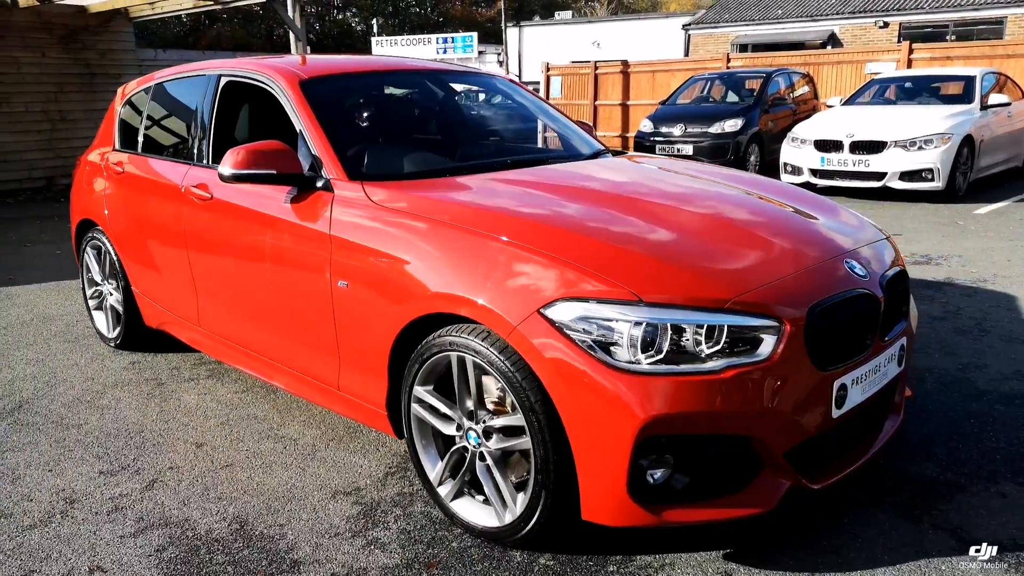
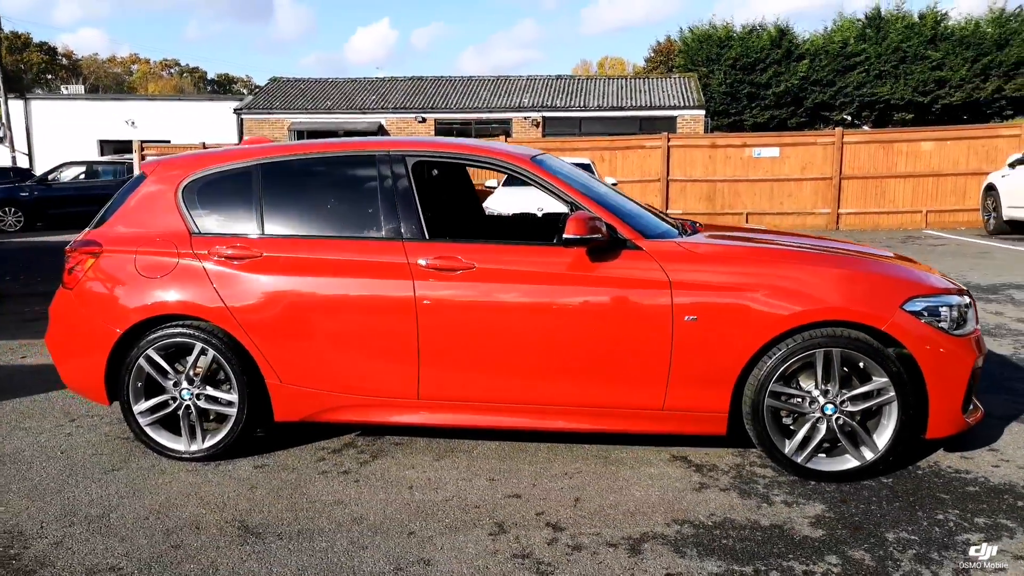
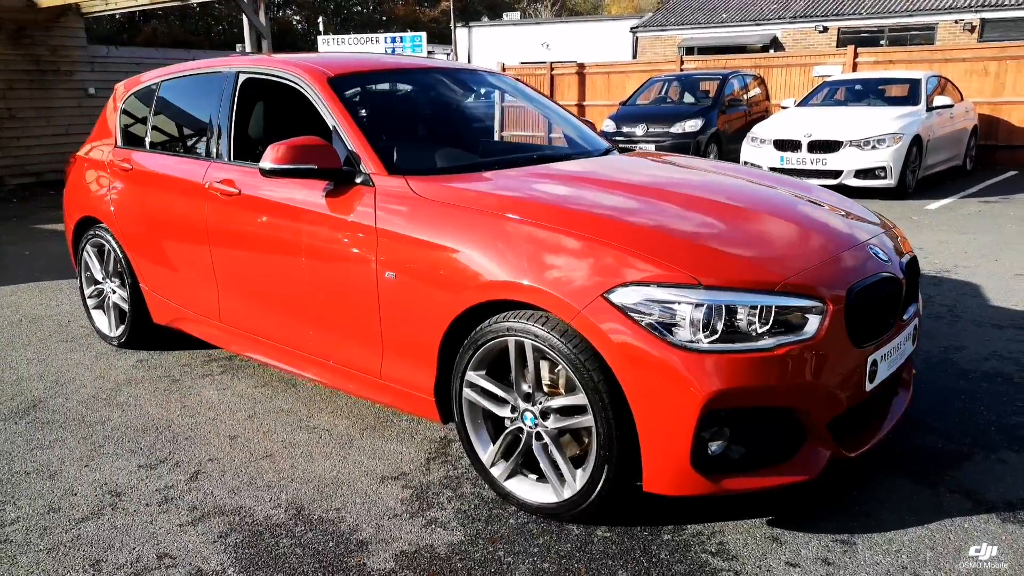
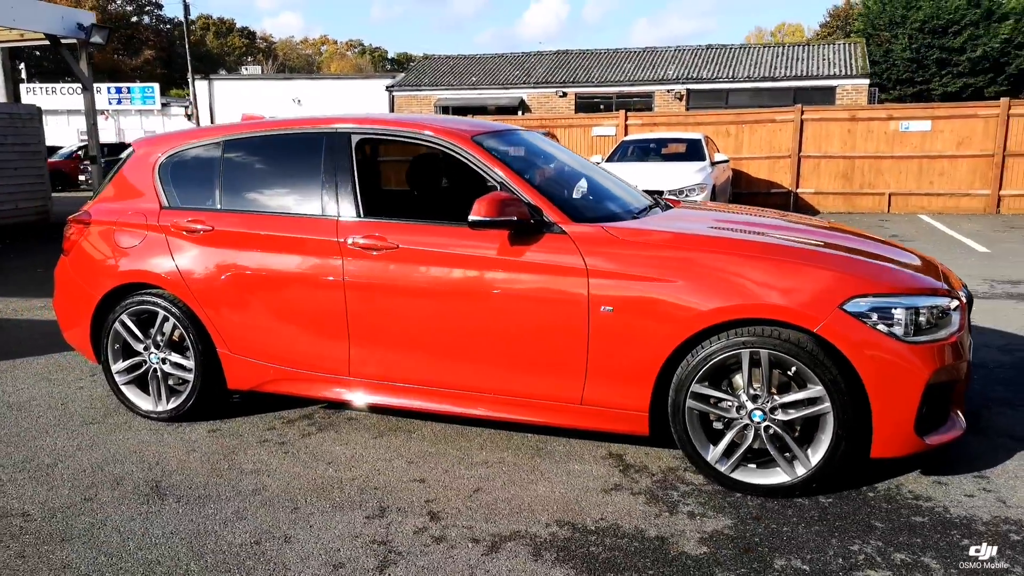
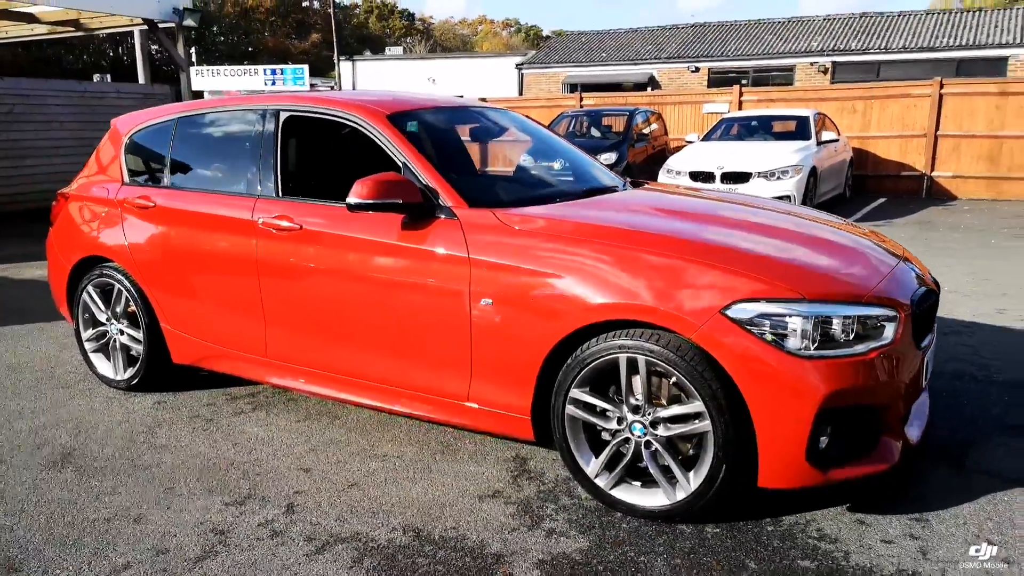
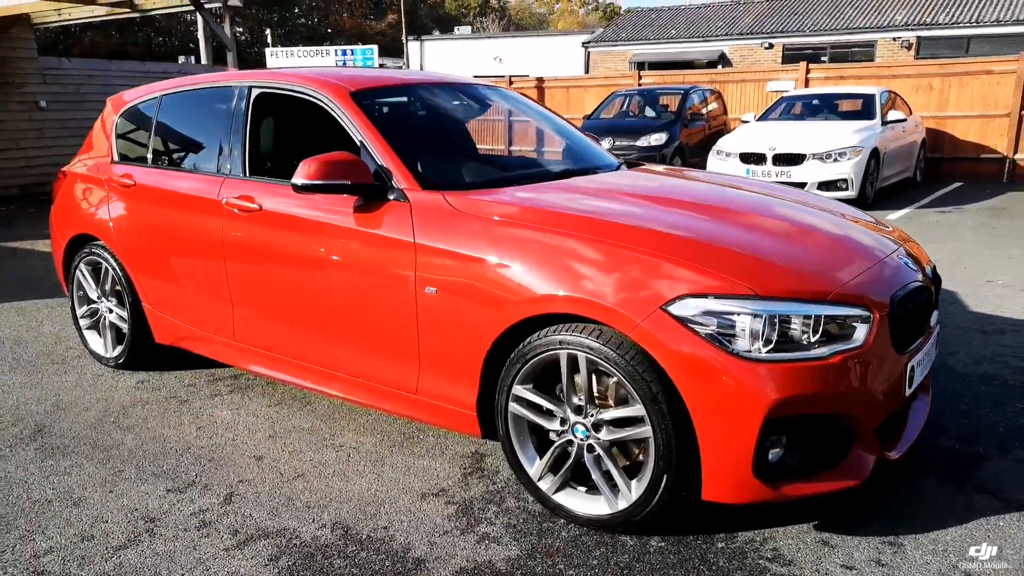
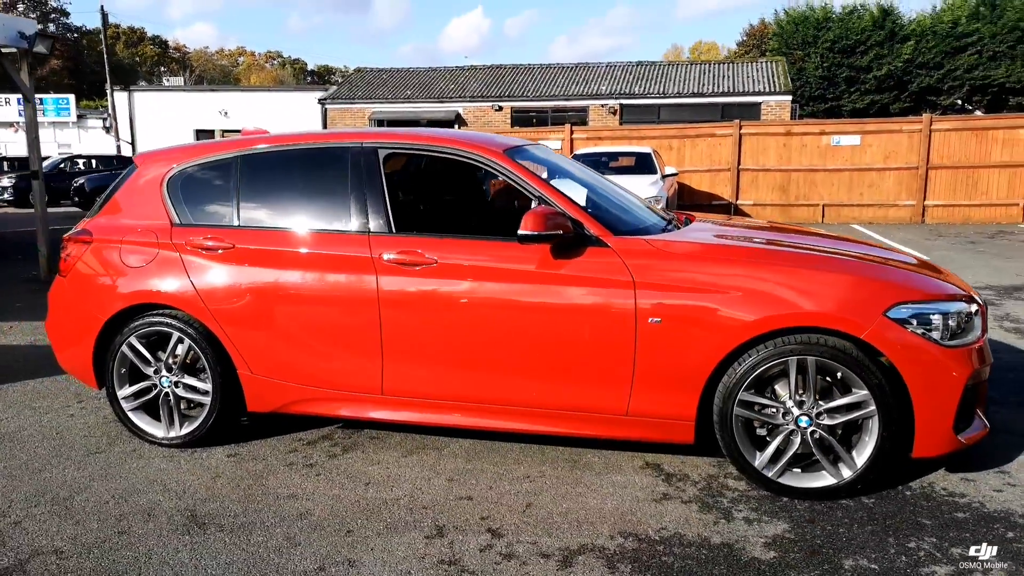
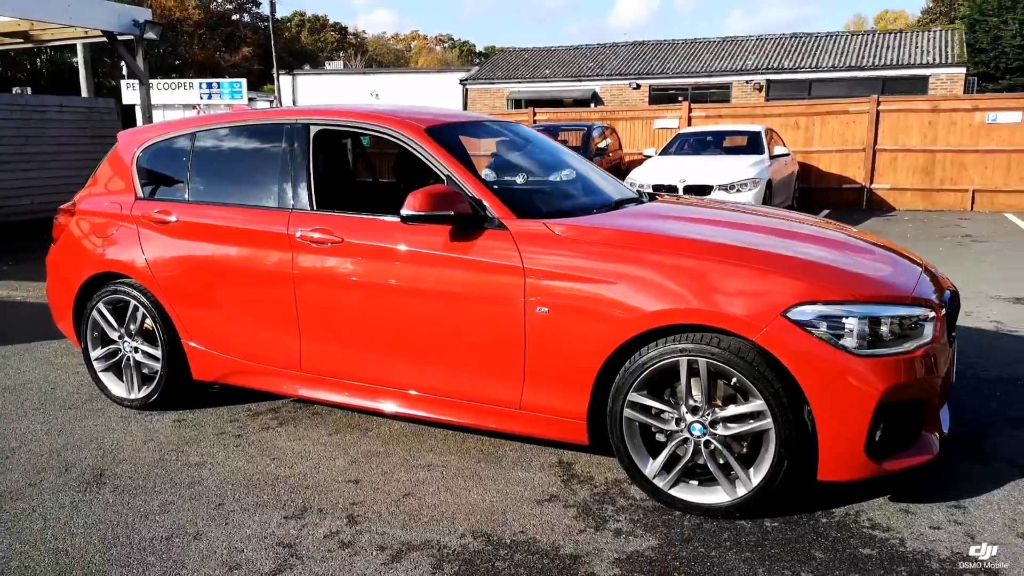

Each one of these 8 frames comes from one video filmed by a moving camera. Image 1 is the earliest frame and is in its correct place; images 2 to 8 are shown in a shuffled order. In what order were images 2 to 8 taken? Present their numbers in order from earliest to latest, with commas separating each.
3, 6, 5, 8, 4, 7, 2
